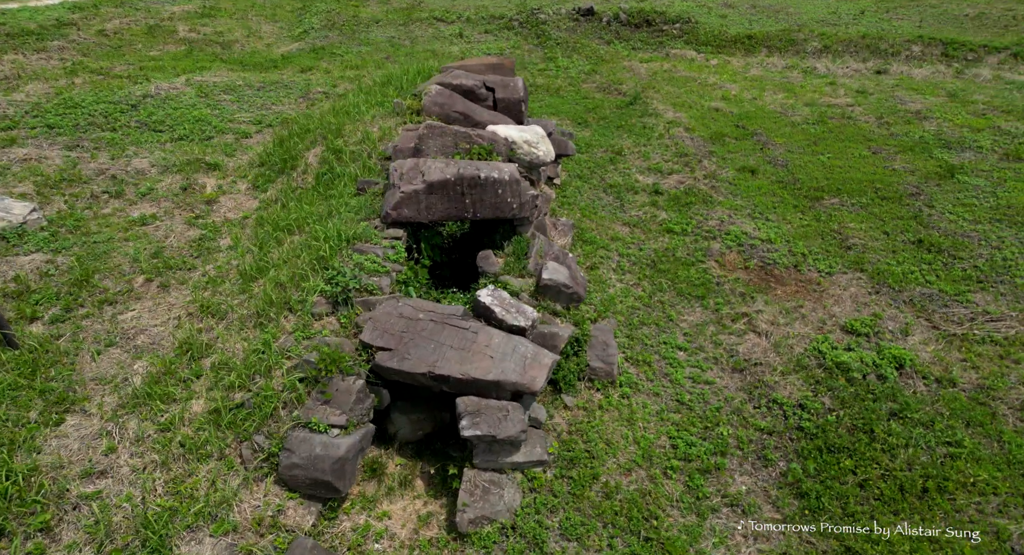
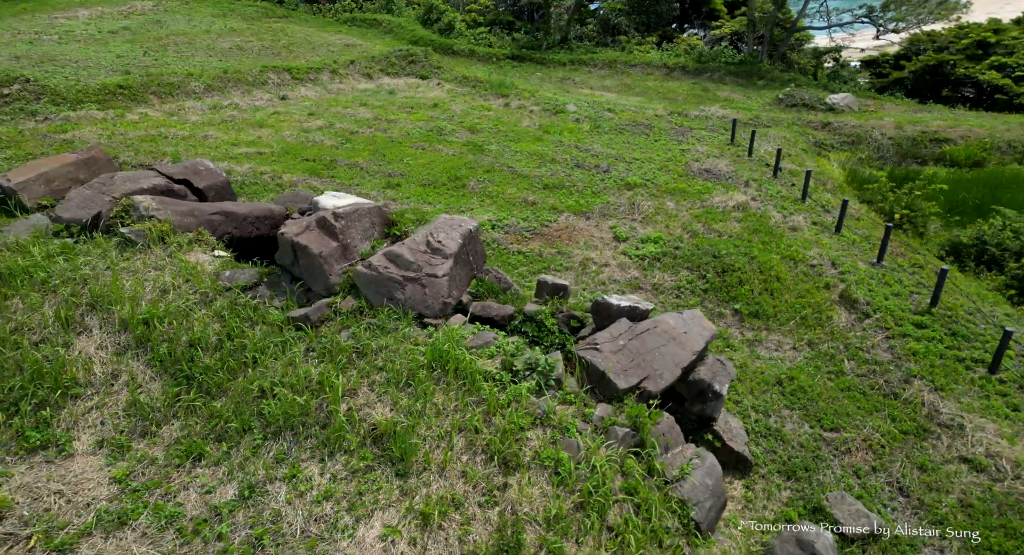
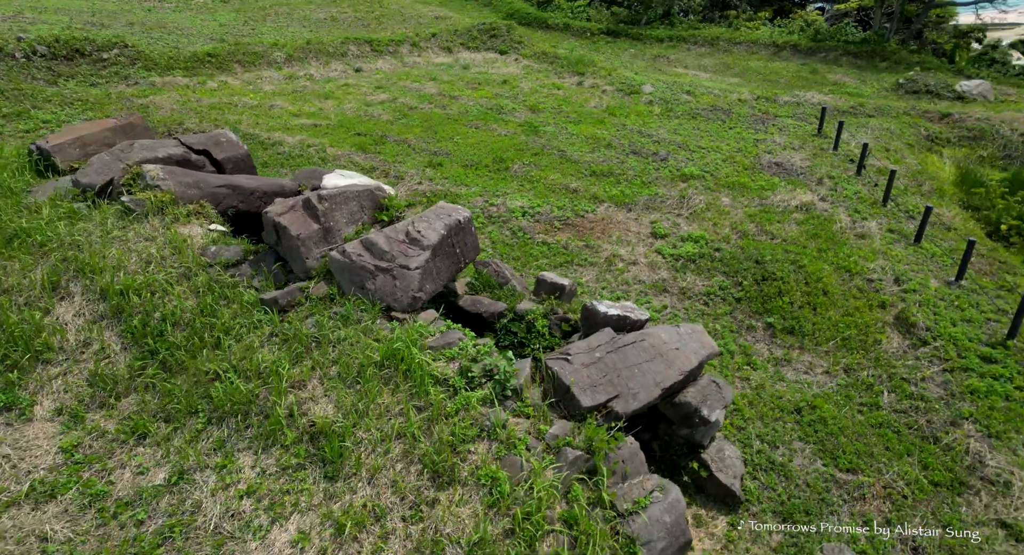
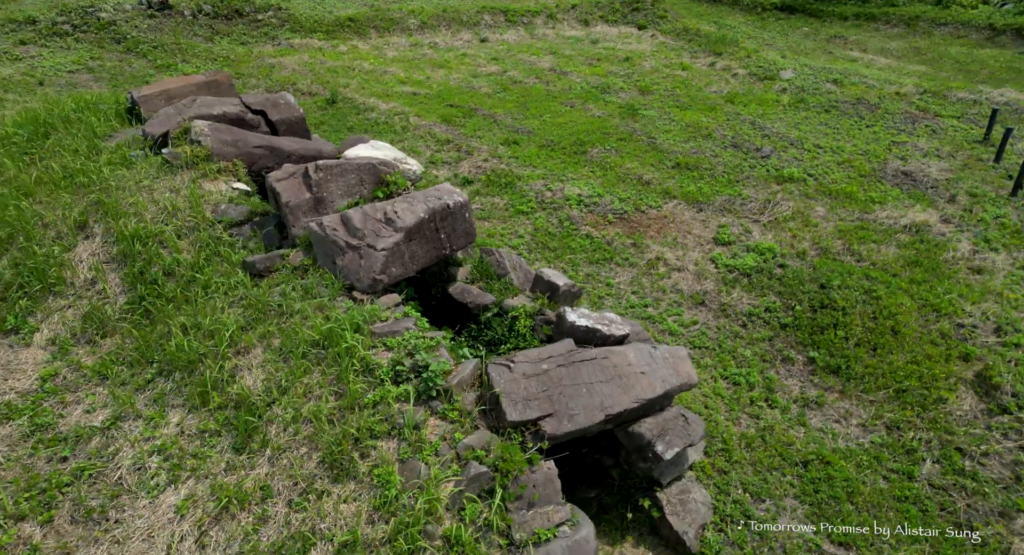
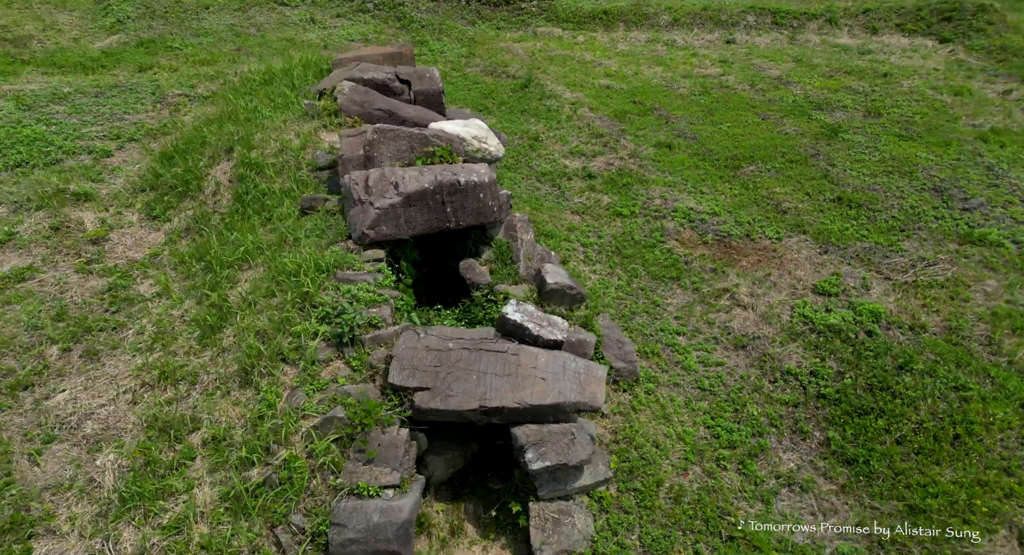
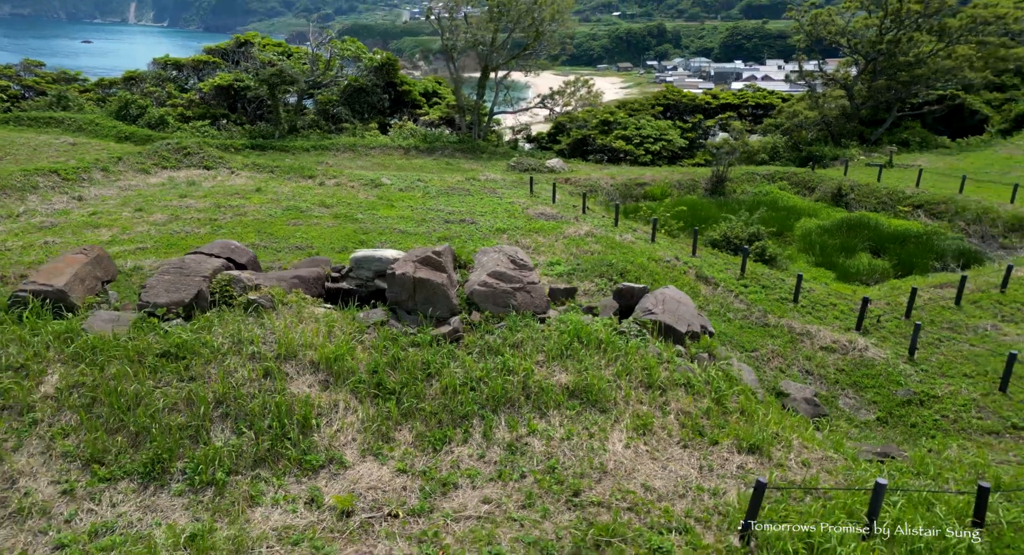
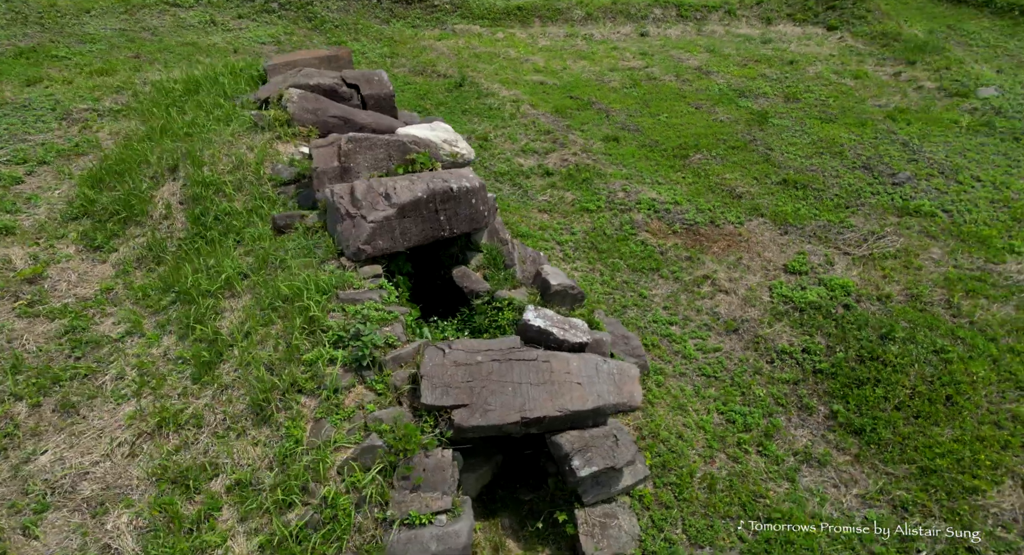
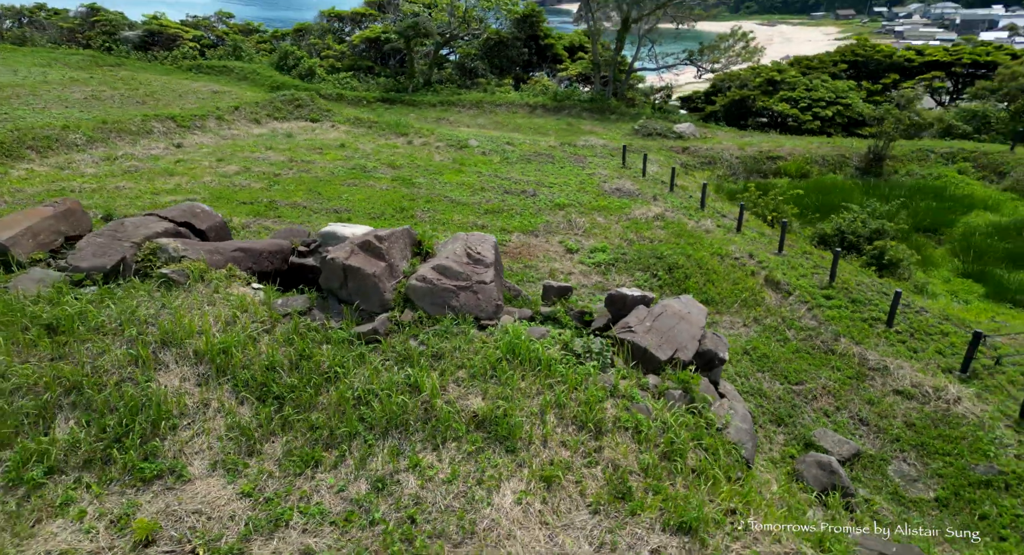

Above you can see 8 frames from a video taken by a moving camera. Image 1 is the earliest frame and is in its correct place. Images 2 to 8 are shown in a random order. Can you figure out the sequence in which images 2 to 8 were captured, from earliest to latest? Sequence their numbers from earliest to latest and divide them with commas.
5, 7, 4, 3, 2, 8, 6
